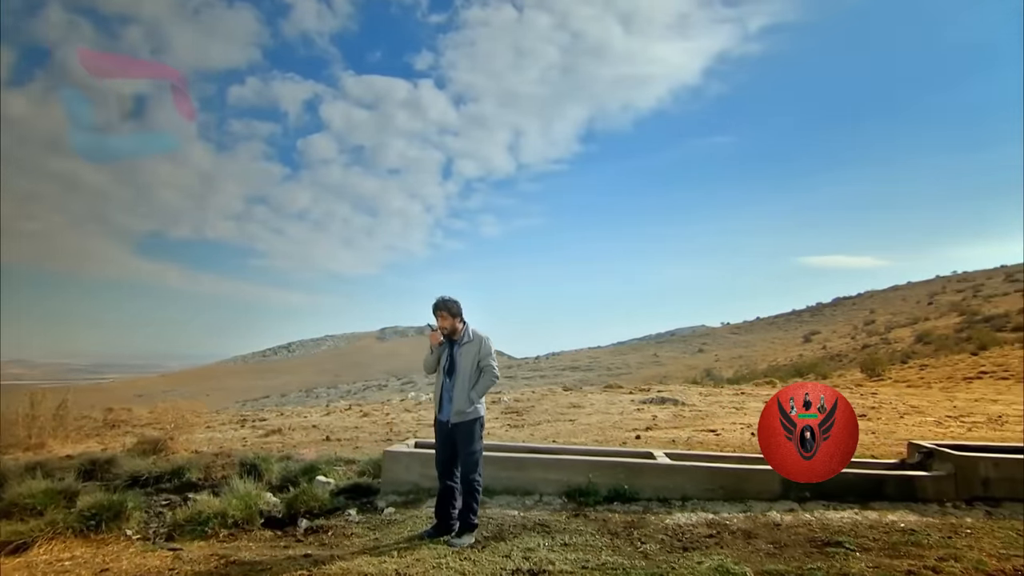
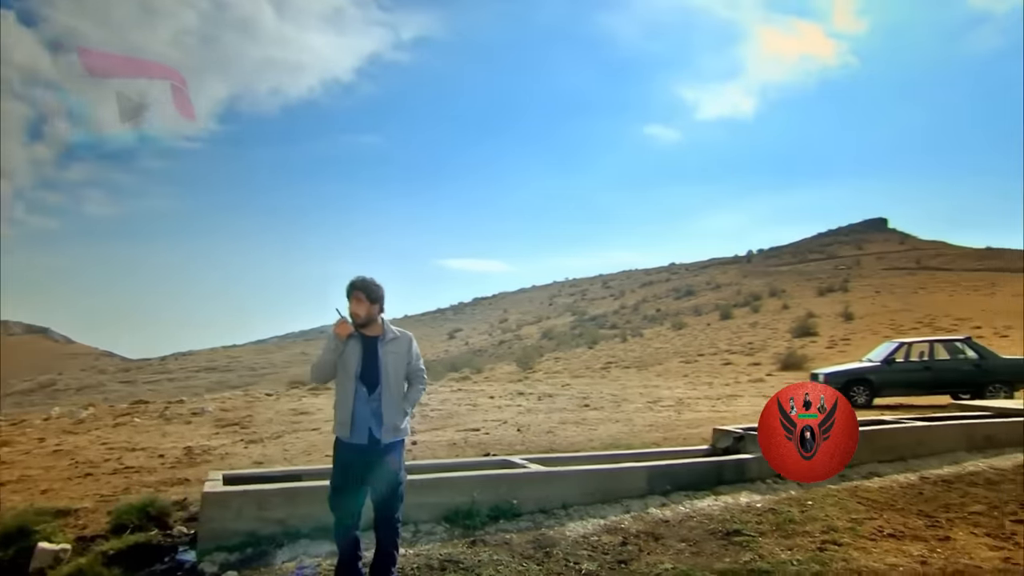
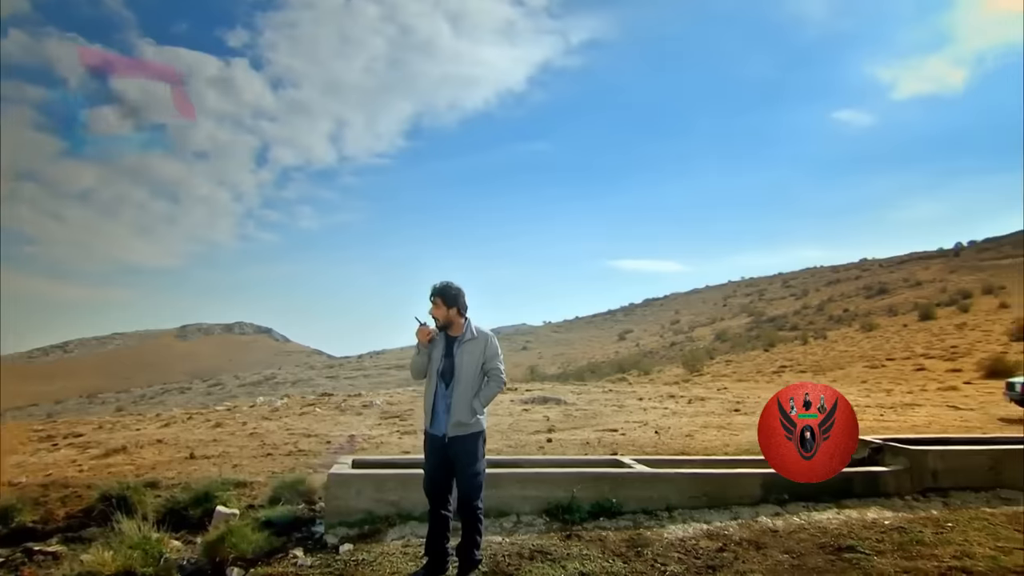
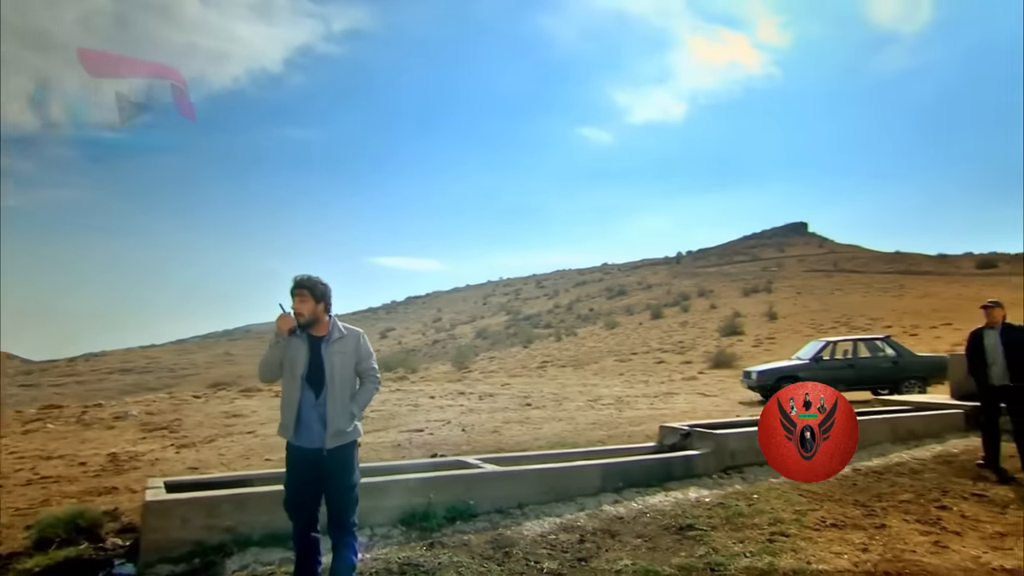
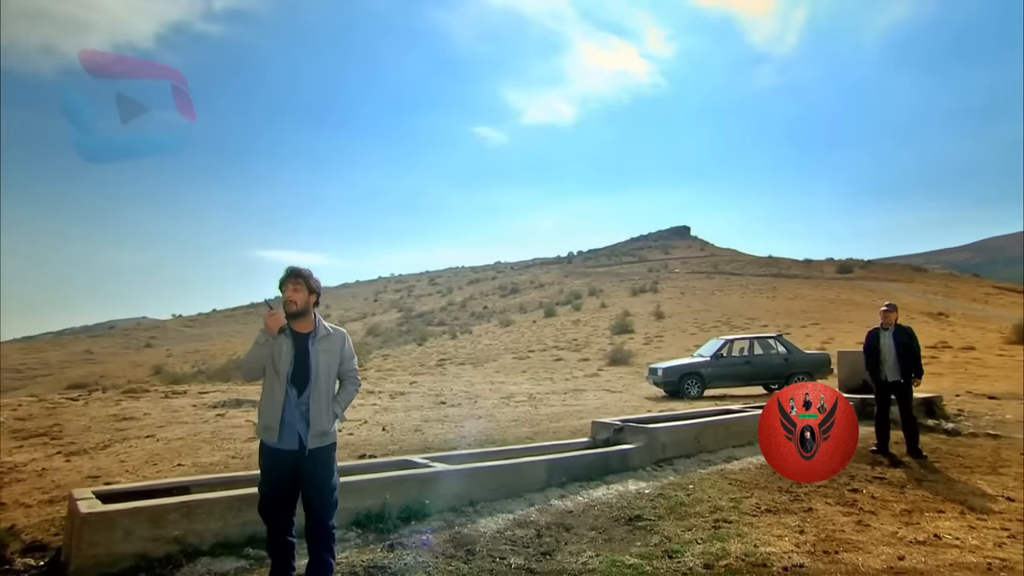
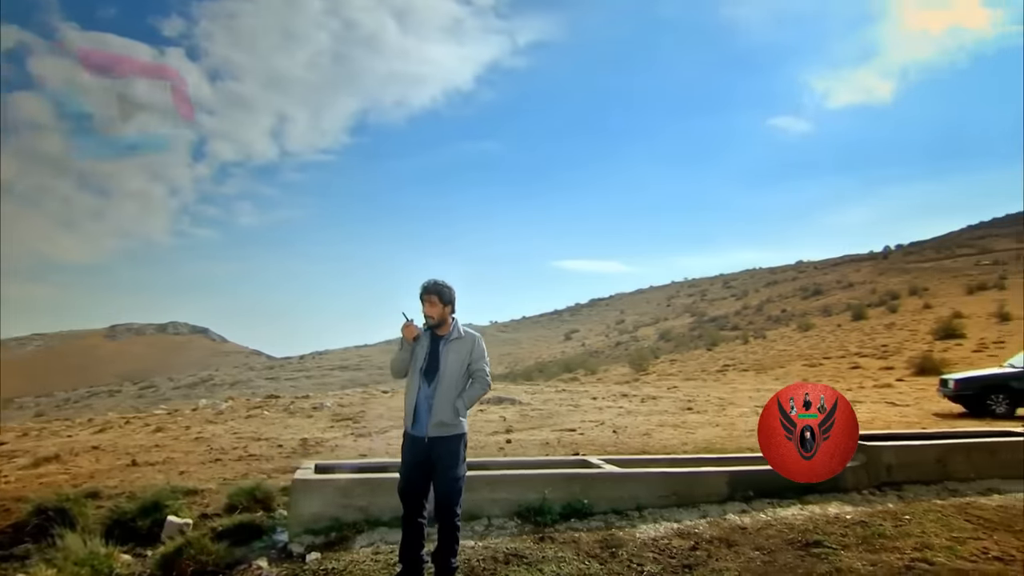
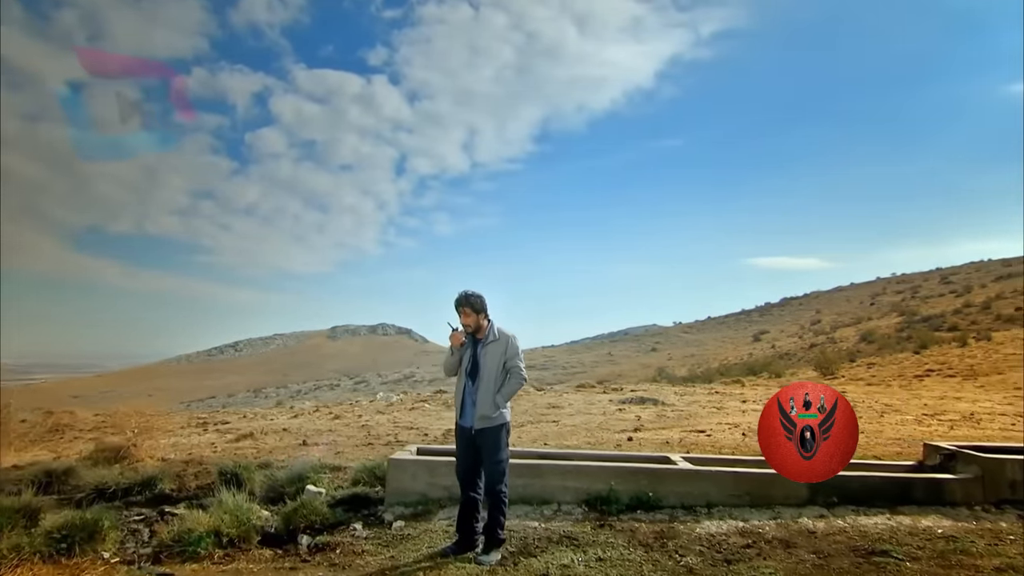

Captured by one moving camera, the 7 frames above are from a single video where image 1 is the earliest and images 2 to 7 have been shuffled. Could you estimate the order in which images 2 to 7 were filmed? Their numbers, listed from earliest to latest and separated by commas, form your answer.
7, 3, 6, 2, 4, 5
